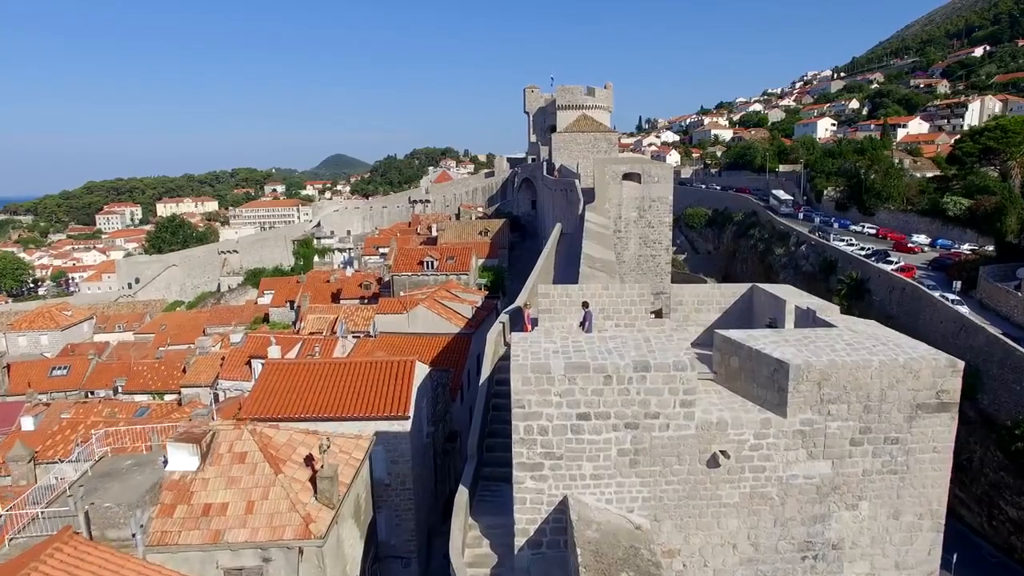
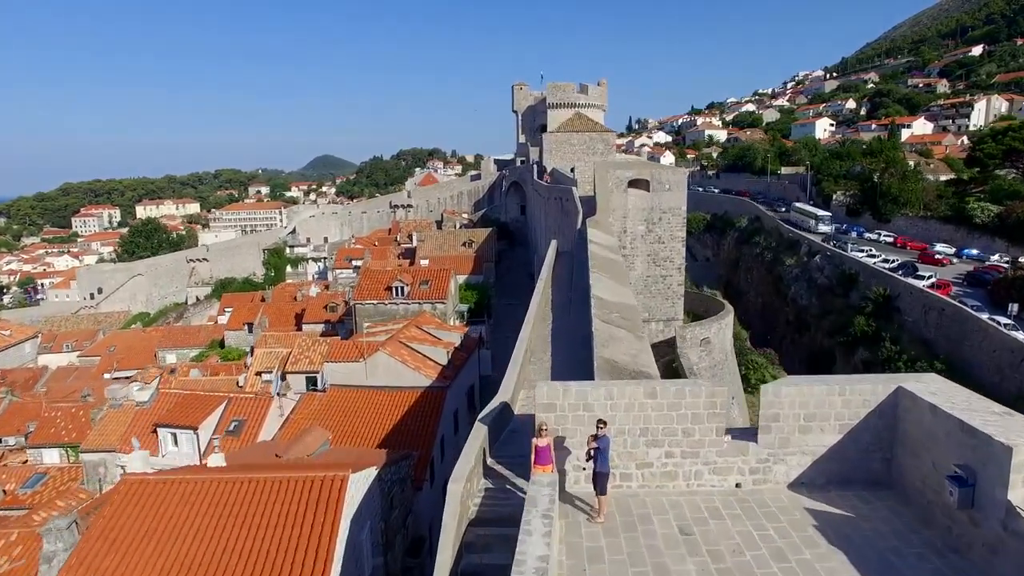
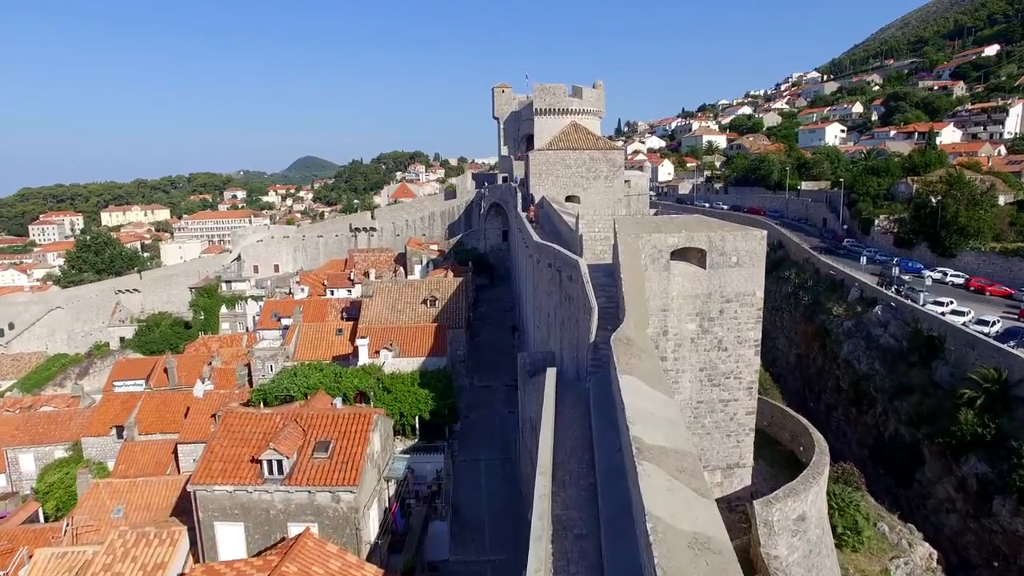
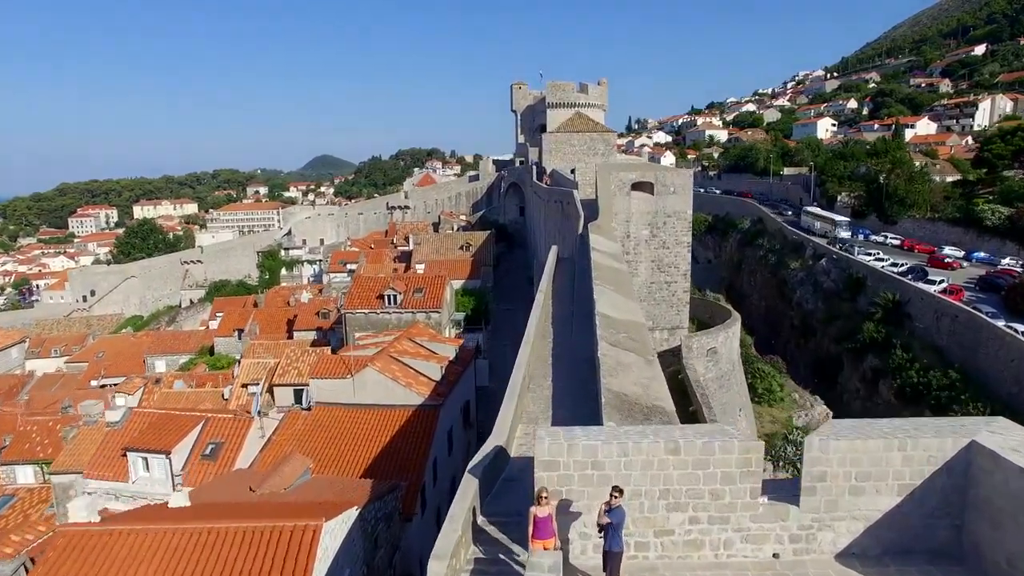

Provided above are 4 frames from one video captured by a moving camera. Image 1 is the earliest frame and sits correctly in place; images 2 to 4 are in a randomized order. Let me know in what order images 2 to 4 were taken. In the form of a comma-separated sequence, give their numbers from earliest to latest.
2, 4, 3
